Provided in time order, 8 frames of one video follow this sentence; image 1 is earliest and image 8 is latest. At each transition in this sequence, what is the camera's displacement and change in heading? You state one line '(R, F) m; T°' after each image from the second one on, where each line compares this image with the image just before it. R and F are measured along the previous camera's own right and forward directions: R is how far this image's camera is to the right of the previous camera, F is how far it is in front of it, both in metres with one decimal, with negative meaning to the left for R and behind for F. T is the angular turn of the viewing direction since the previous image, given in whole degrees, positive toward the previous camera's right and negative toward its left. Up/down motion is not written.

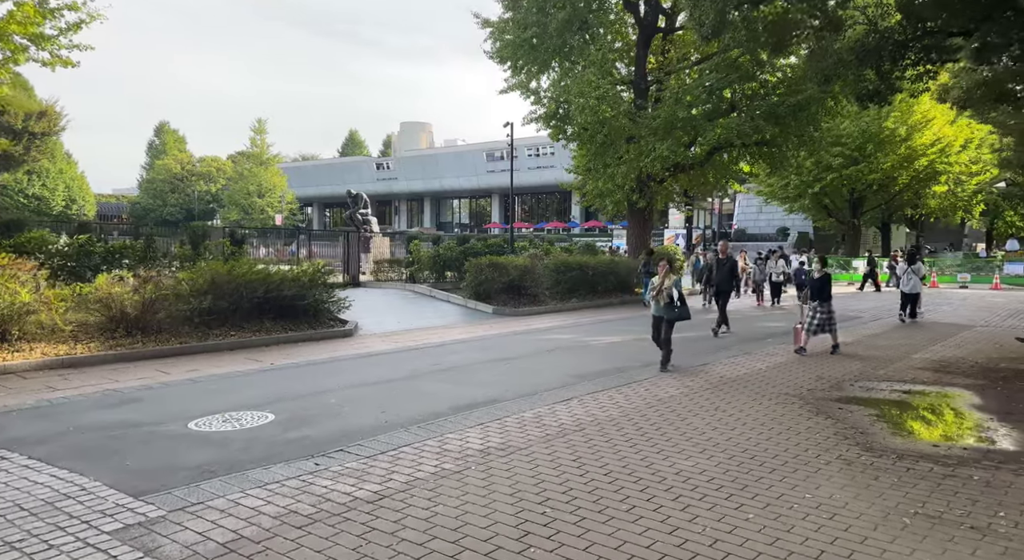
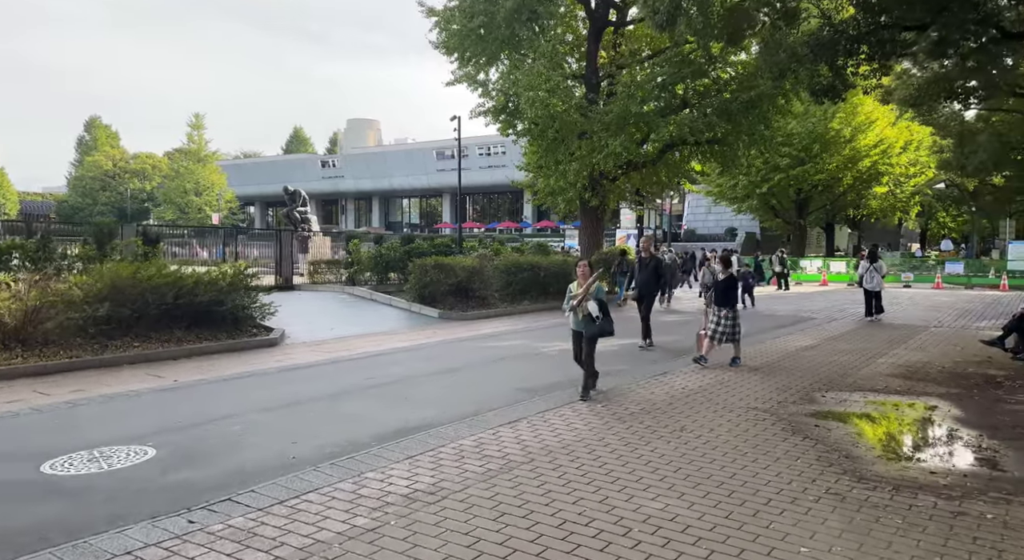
(+0.1, +0.9) m; +4°
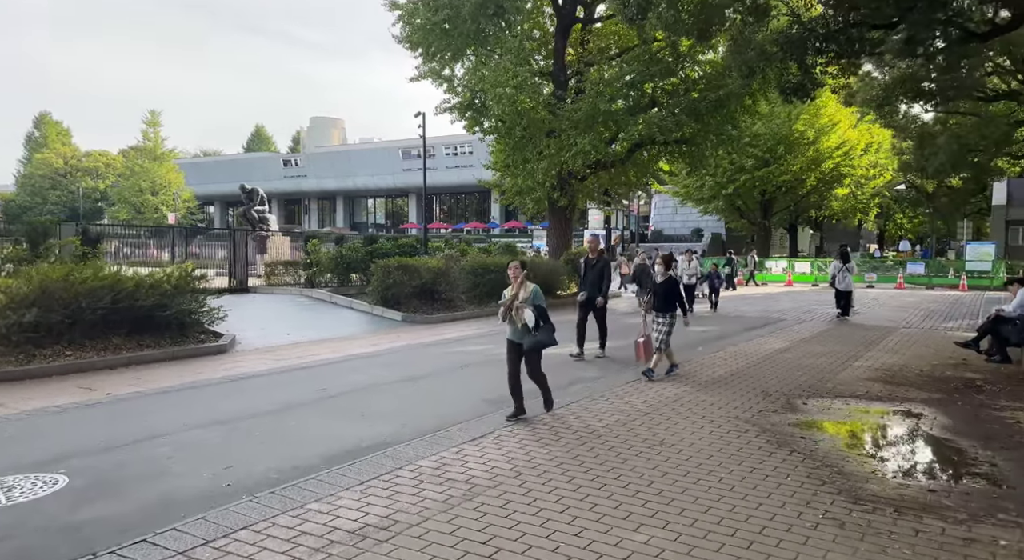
(0.0, +0.5) m; +3°
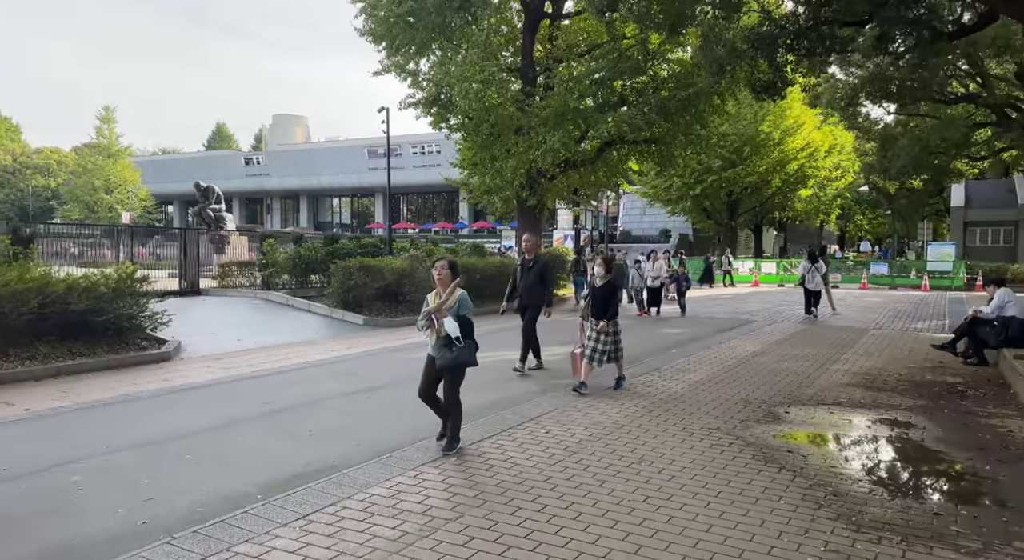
(0.0, +0.5) m; +2°
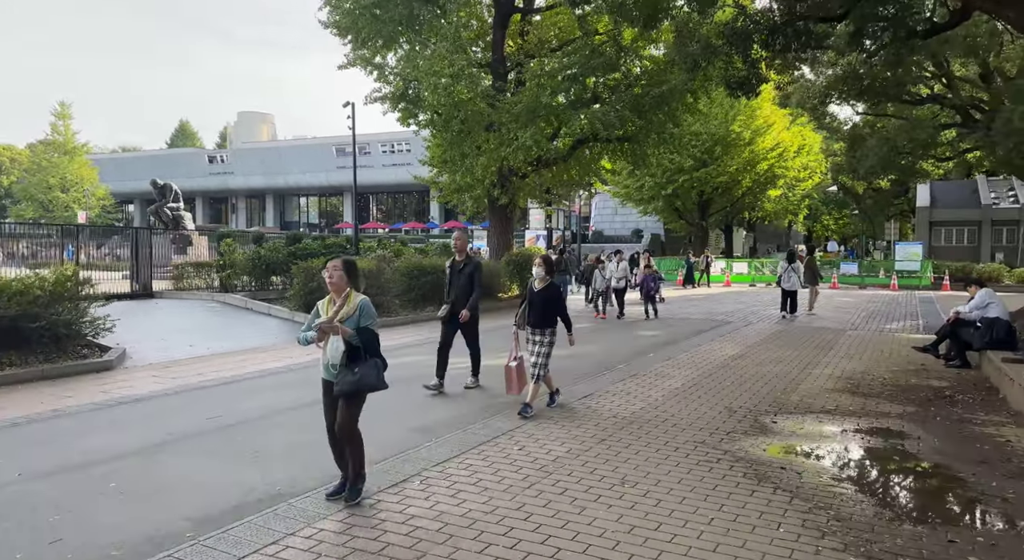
(0.0, +0.5) m; +2°
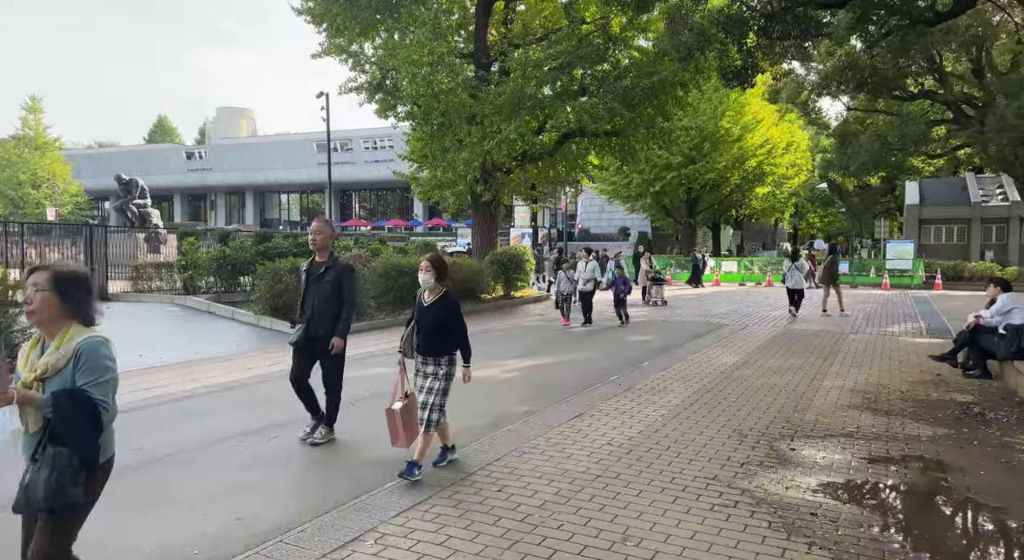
(+0.1, +0.9) m; +1°
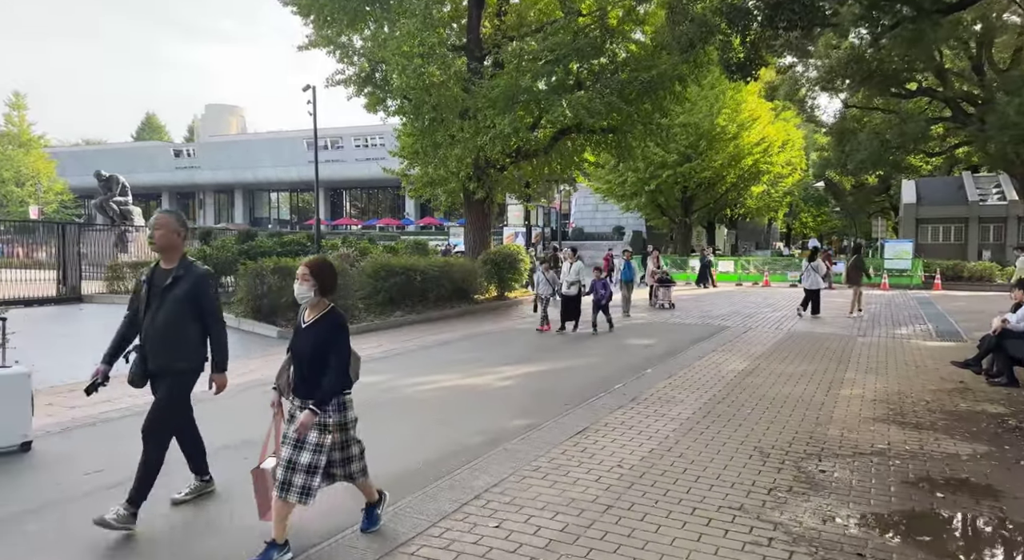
(0.0, +0.6) m; +1°
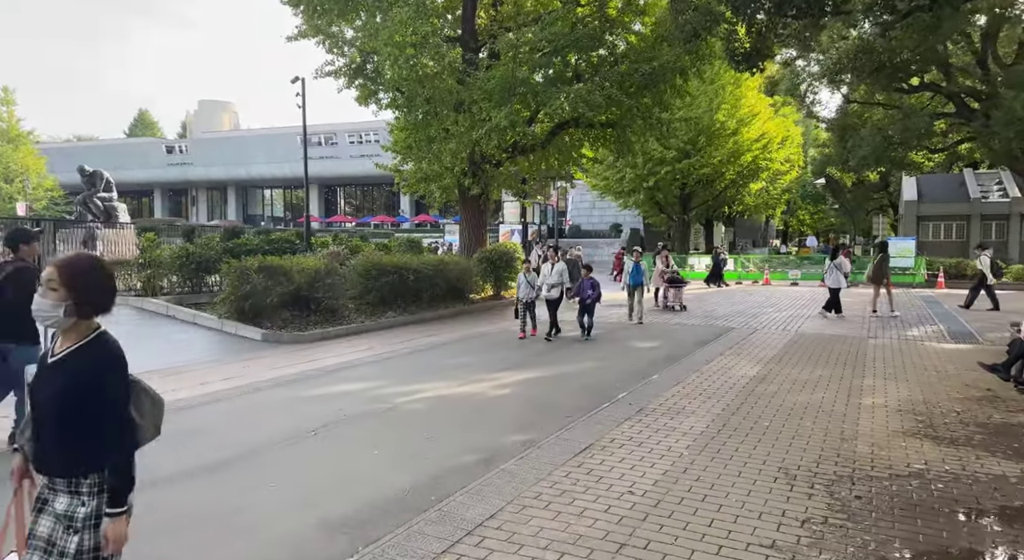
(0.0, +0.6) m; 0°
